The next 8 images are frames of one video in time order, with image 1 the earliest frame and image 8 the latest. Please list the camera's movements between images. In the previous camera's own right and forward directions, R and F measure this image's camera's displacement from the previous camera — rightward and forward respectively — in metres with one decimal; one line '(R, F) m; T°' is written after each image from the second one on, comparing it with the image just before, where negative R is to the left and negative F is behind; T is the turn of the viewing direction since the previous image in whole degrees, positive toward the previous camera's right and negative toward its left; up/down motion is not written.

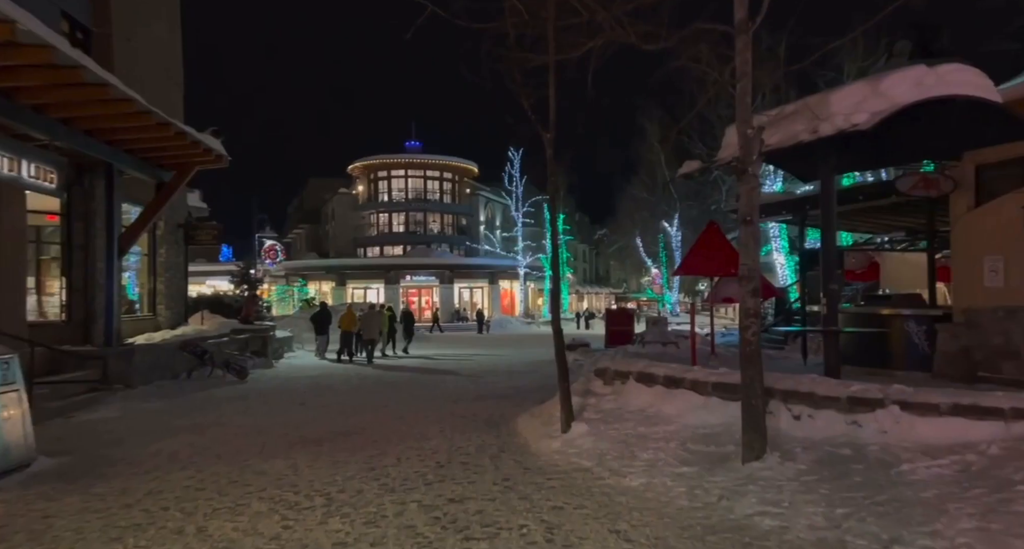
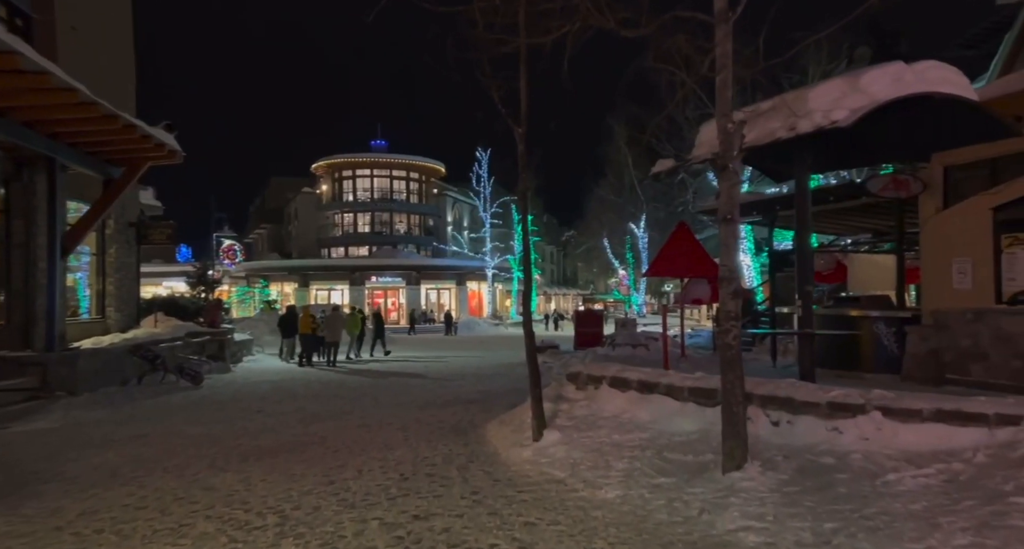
(0.0, +0.3) m; +3°
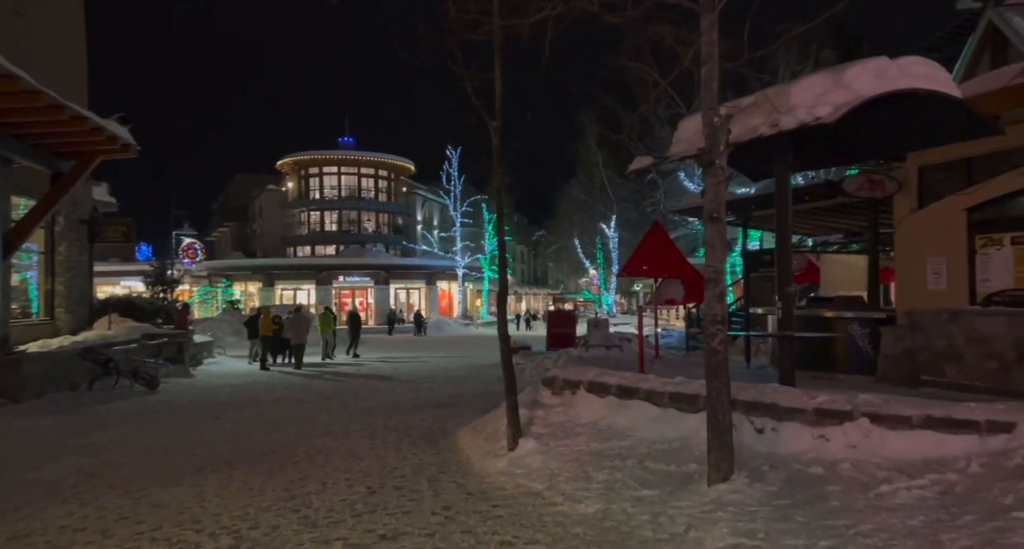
(0.0, +0.3) m; +3°
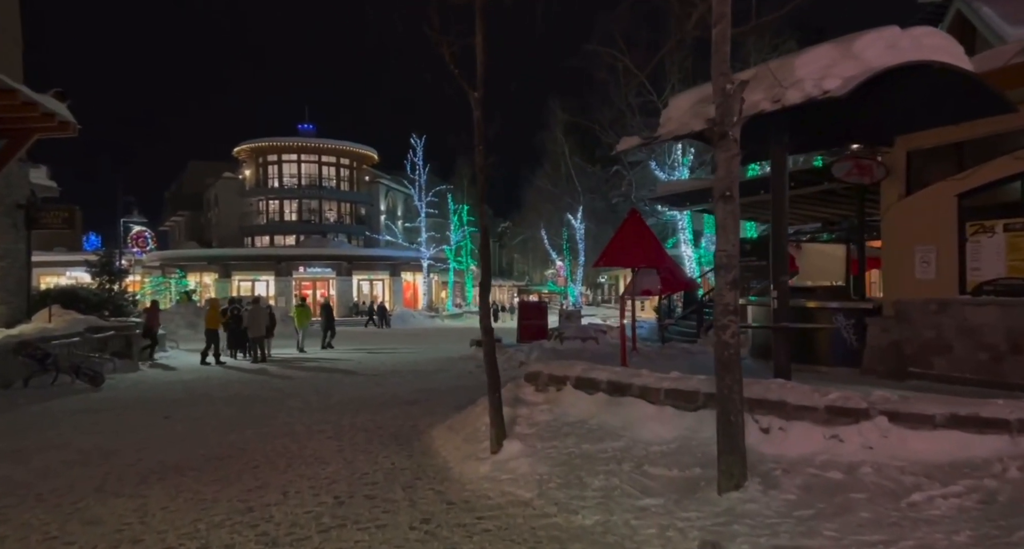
(-0.2, +0.6) m; +3°
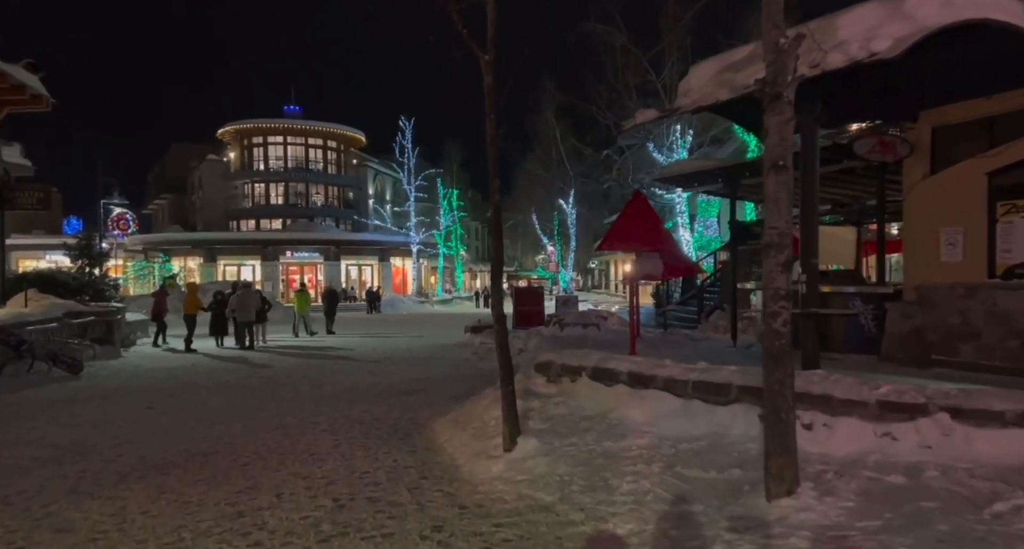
(-0.2, +0.5) m; +1°
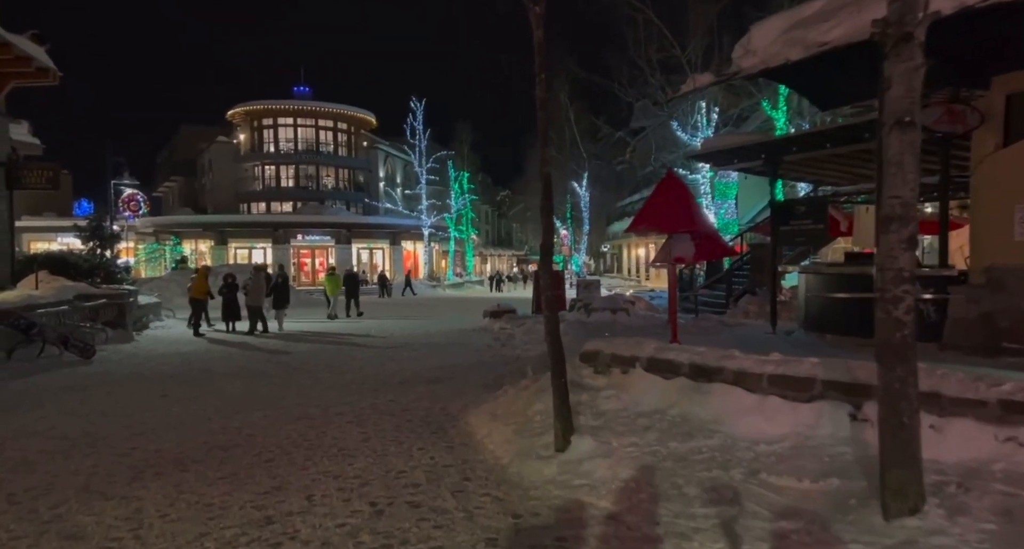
(-0.3, +0.5) m; -1°
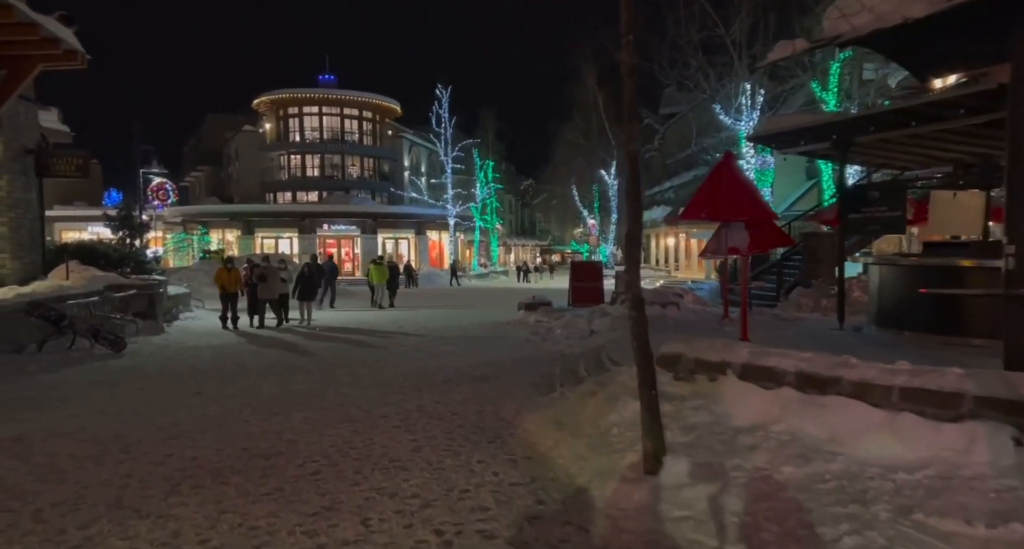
(-0.4, +0.6) m; -2°
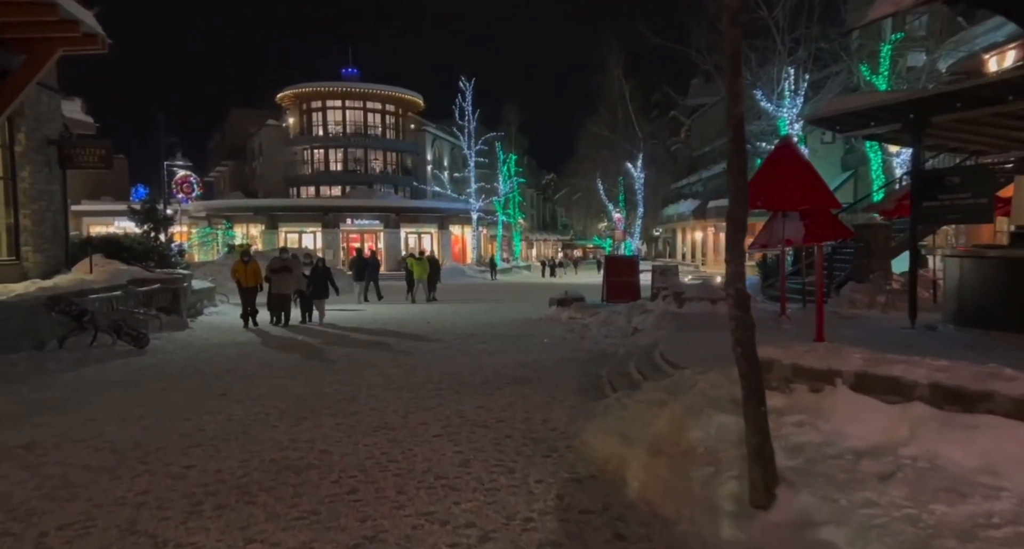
(-0.3, +0.7) m; -2°
